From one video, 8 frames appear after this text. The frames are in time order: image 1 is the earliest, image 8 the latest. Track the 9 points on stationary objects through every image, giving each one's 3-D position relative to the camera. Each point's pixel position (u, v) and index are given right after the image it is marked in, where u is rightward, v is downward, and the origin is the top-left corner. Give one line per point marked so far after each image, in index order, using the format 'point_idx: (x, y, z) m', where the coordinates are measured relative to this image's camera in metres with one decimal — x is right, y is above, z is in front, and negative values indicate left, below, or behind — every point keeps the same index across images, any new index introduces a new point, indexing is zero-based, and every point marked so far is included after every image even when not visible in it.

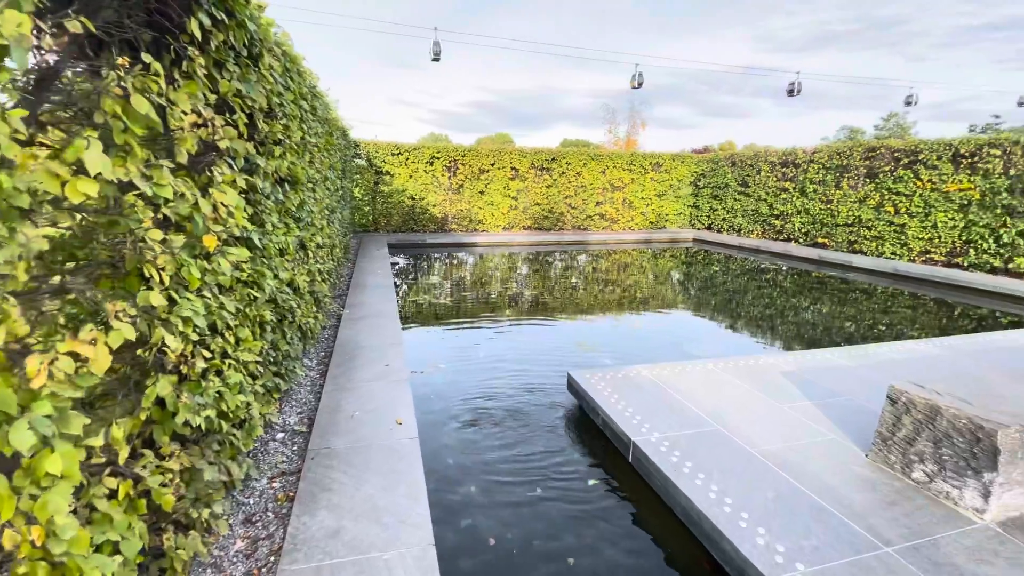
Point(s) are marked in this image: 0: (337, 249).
0: (-2.2, +0.5, +5.9) m
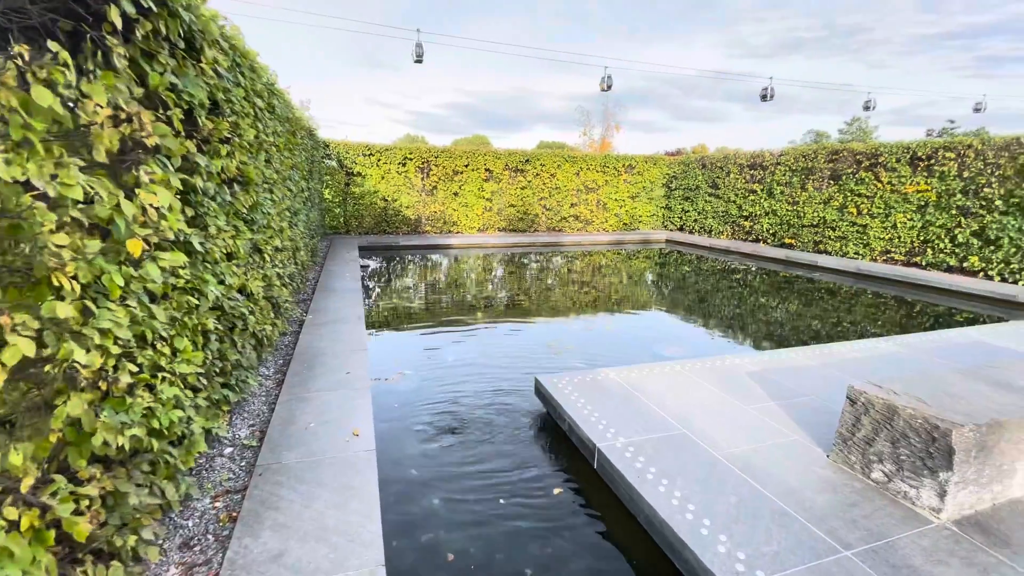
0: (-2.6, +0.5, +5.7) m
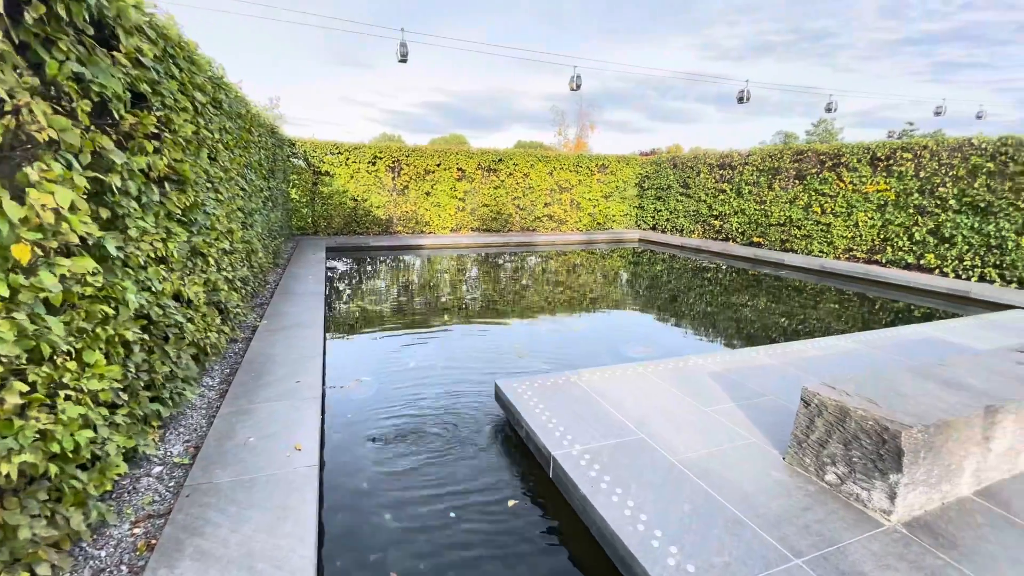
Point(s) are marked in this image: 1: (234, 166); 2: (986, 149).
0: (-3.0, +0.4, +5.5) m
1: (-2.6, +1.1, +4.4) m
2: (+7.7, +2.3, +7.5) m
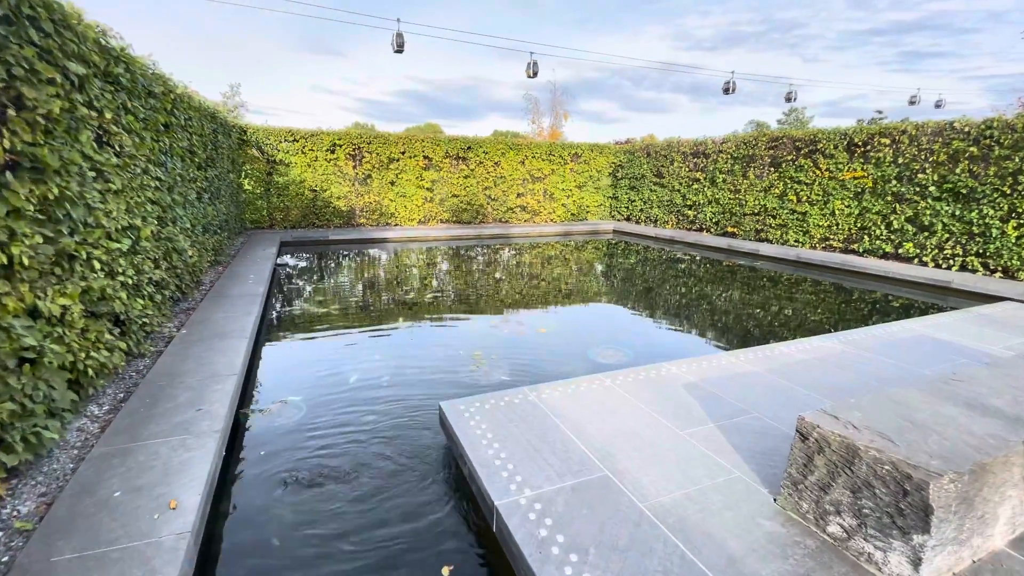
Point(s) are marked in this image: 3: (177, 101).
0: (-3.4, +0.4, +4.9) m
1: (-3.0, +1.1, +3.7) m
2: (+7.1, +2.4, +7.3) m
3: (-3.7, +2.0, +5.1) m
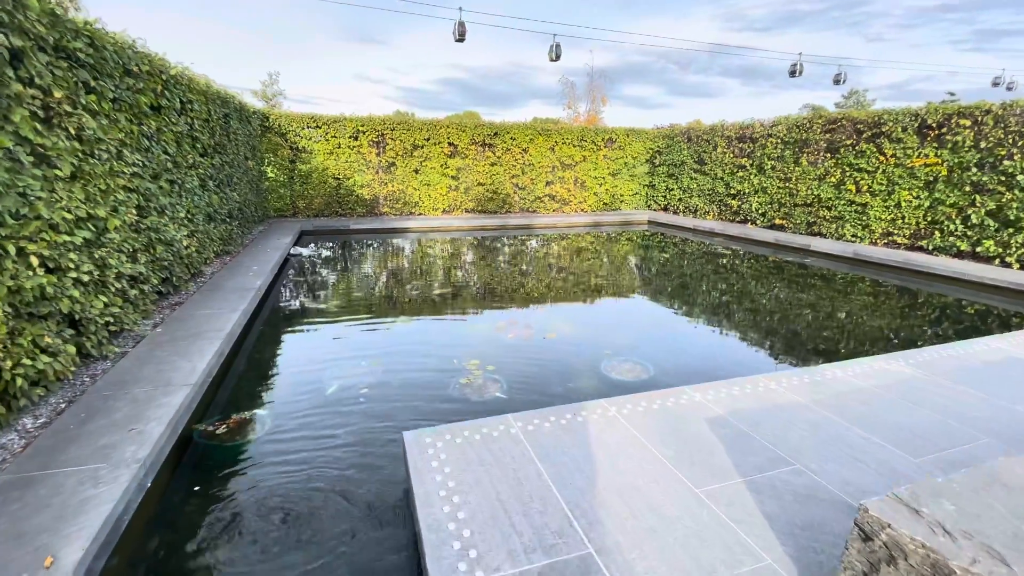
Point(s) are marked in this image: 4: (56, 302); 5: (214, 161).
0: (-3.3, +0.4, +4.6) m
1: (-3.0, +1.1, +3.5) m
2: (+7.4, +2.3, +6.2) m
3: (-3.5, +2.1, +4.8) m
4: (-2.7, -0.1, +2.7) m
5: (-4.0, +1.7, +6.3) m
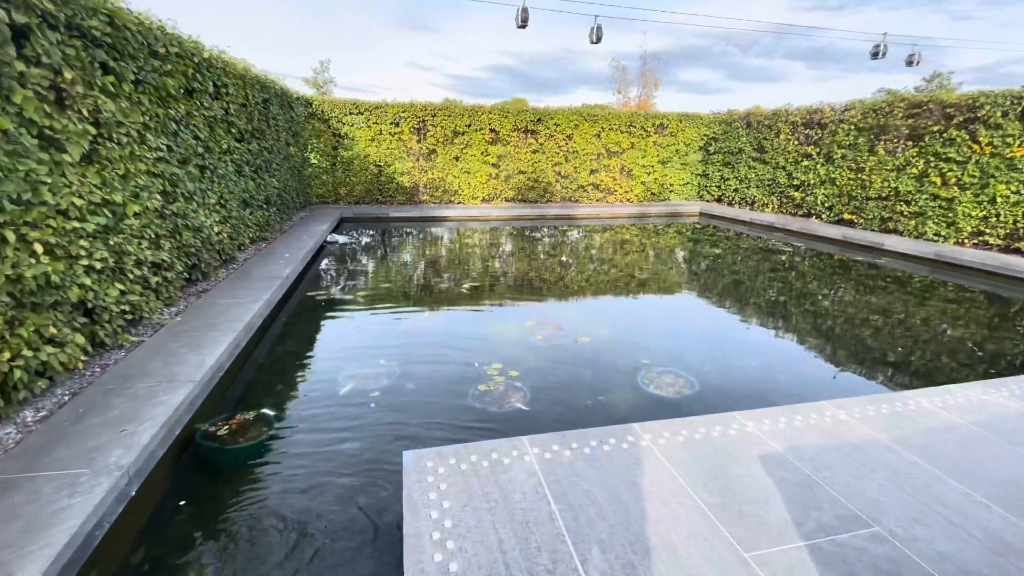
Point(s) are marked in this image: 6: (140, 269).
0: (-3.0, +0.6, +4.6) m
1: (-2.8, +1.2, +3.4) m
2: (+7.9, +2.2, +5.1) m
3: (-3.2, +2.3, +4.8) m
4: (-2.5, 0.0, +2.6) m
5: (-3.5, +1.9, +6.3) m
6: (-2.7, +0.1, +3.4) m
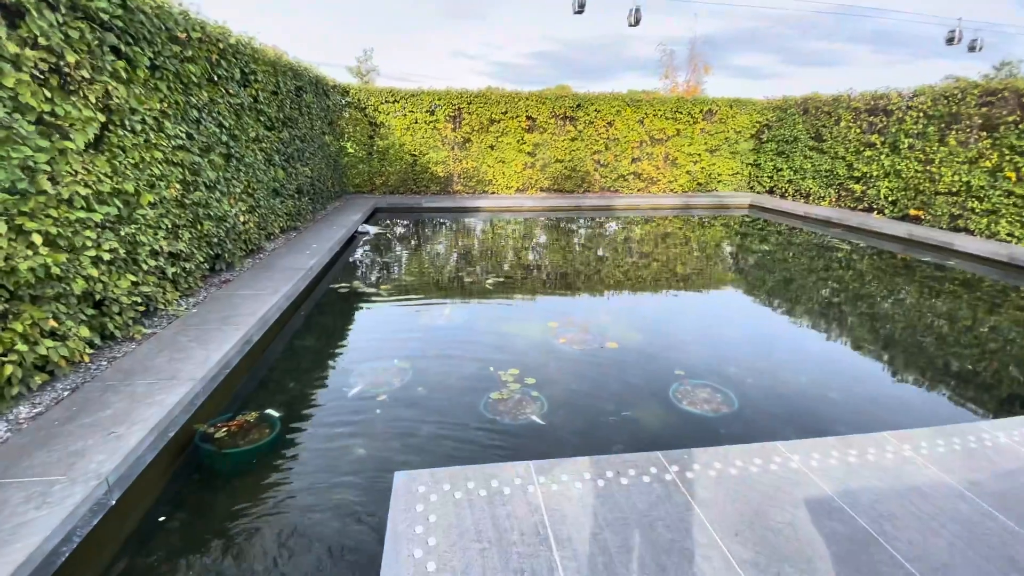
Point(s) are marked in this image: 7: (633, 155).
0: (-2.7, +0.7, +4.5) m
1: (-2.6, +1.3, +3.3) m
2: (+8.2, +2.0, +4.1) m
3: (-2.8, +2.4, +4.7) m
4: (-2.5, 0.0, +2.6) m
5: (-3.1, +2.0, +6.3) m
6: (-2.6, +0.2, +3.4) m
7: (+3.3, +3.6, +12.7) m
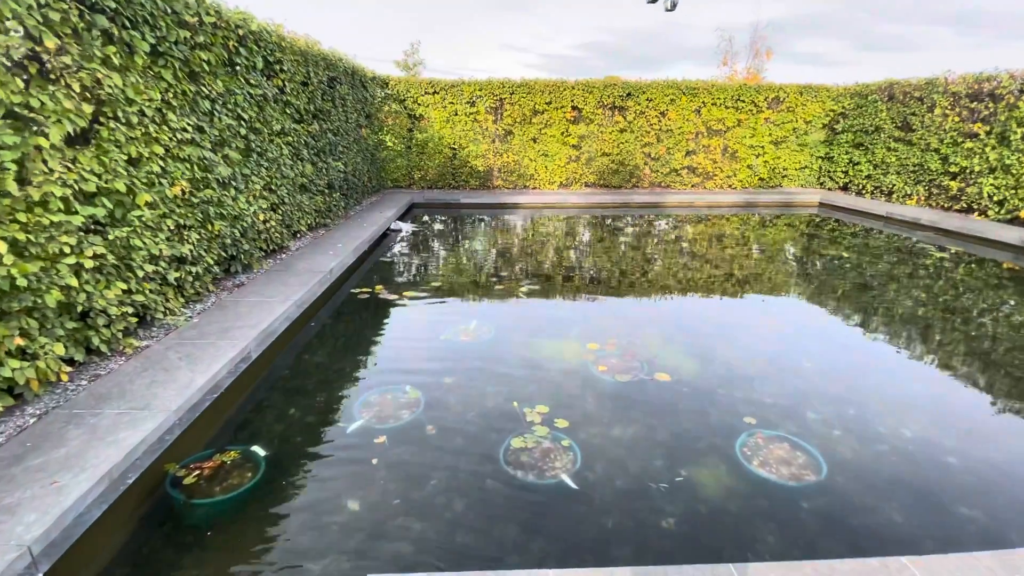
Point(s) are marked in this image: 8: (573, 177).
0: (-2.4, +0.6, +4.3) m
1: (-2.4, +1.2, +3.0) m
2: (+8.5, +1.7, +2.8) m
3: (-2.5, +2.3, +4.4) m
4: (-2.3, 0.0, +2.3) m
5: (-2.6, +2.0, +6.0) m
6: (-2.4, +0.2, +3.1) m
7: (+4.4, +3.5, +11.8) m
8: (+1.6, +2.8, +11.8) m
